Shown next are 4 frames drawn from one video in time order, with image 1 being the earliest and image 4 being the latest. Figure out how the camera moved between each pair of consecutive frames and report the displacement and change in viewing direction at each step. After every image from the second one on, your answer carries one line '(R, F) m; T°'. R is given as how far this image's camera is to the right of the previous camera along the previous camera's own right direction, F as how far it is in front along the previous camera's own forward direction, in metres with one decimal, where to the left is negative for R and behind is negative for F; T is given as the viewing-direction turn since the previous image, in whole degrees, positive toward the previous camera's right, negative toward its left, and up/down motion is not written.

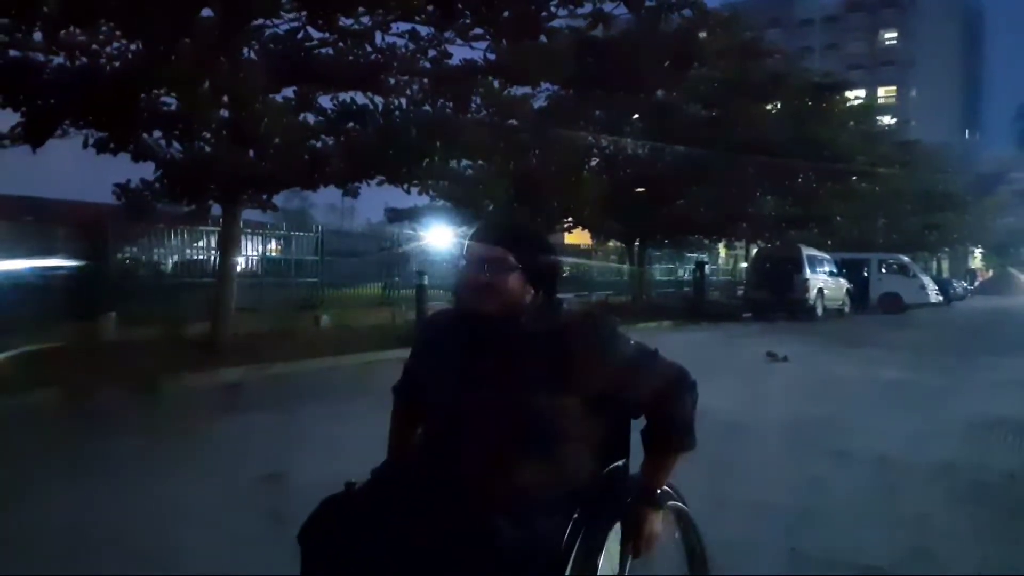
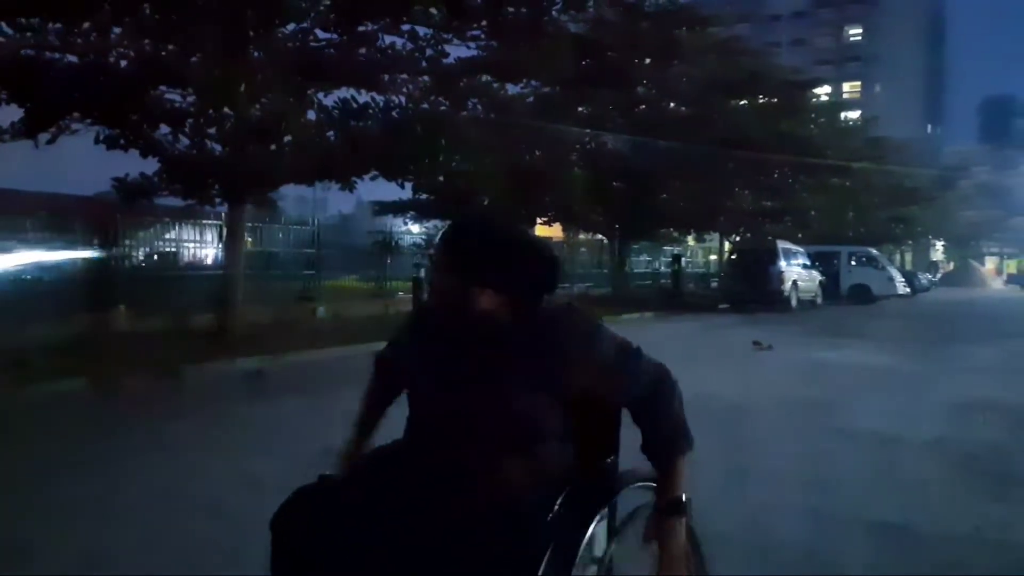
(-0.4, -0.6) m; +2°
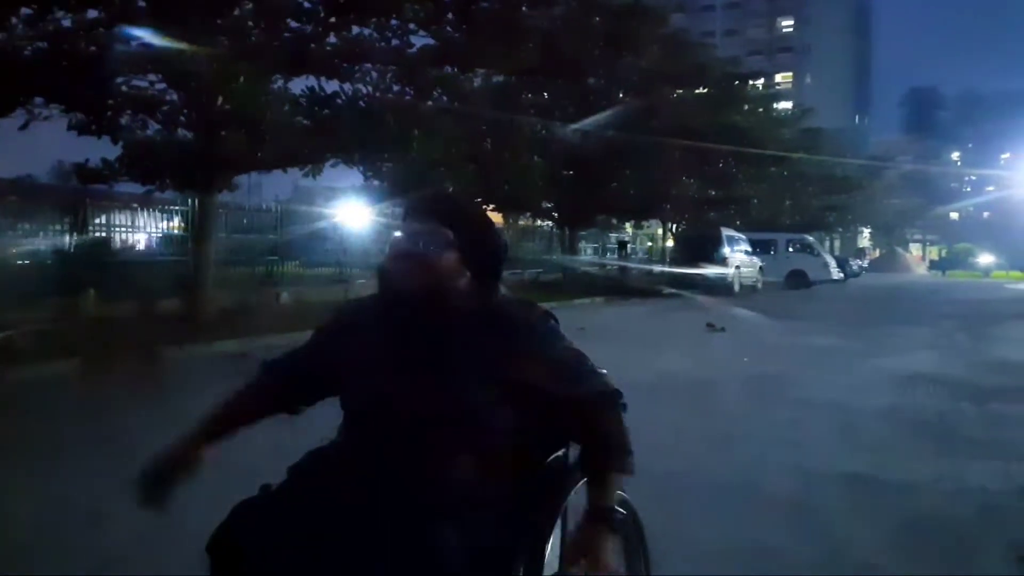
(-0.4, -0.5) m; +3°
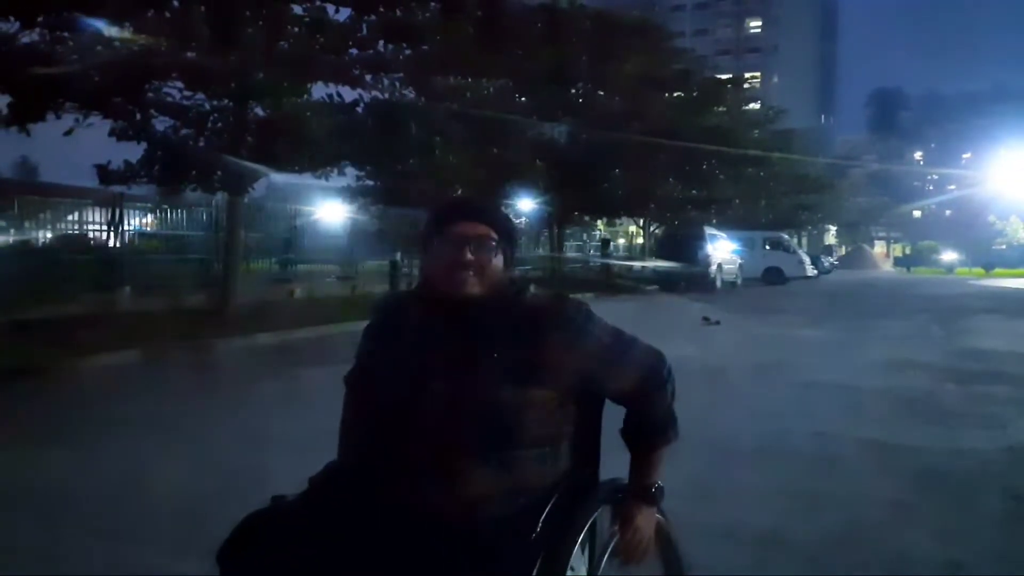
(-0.6, -1.0) m; +2°
